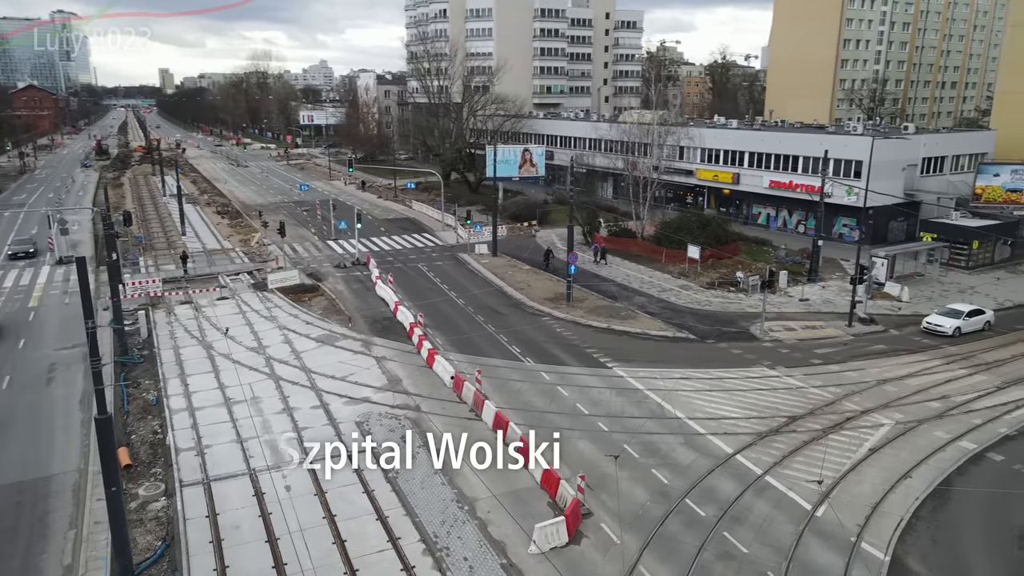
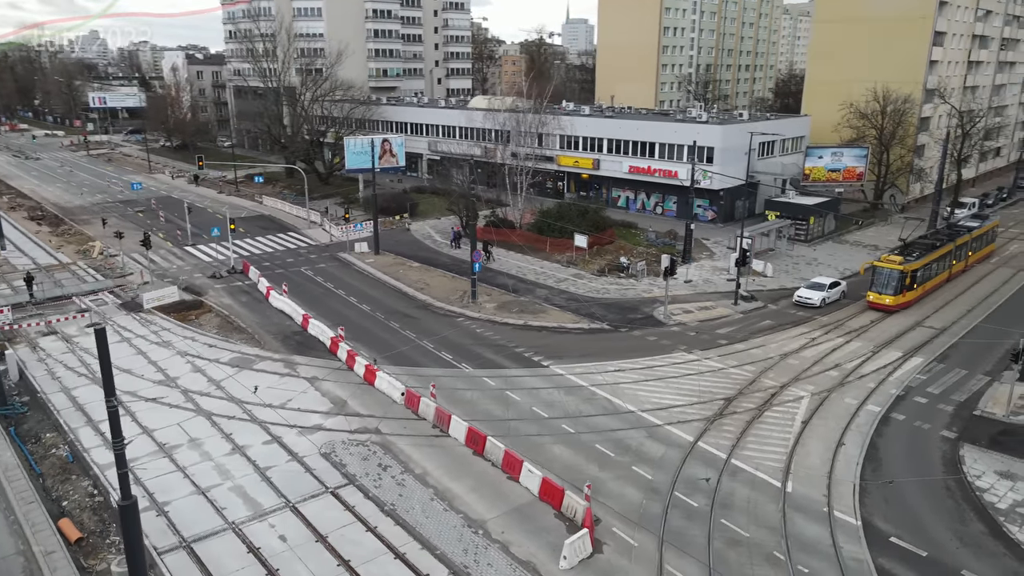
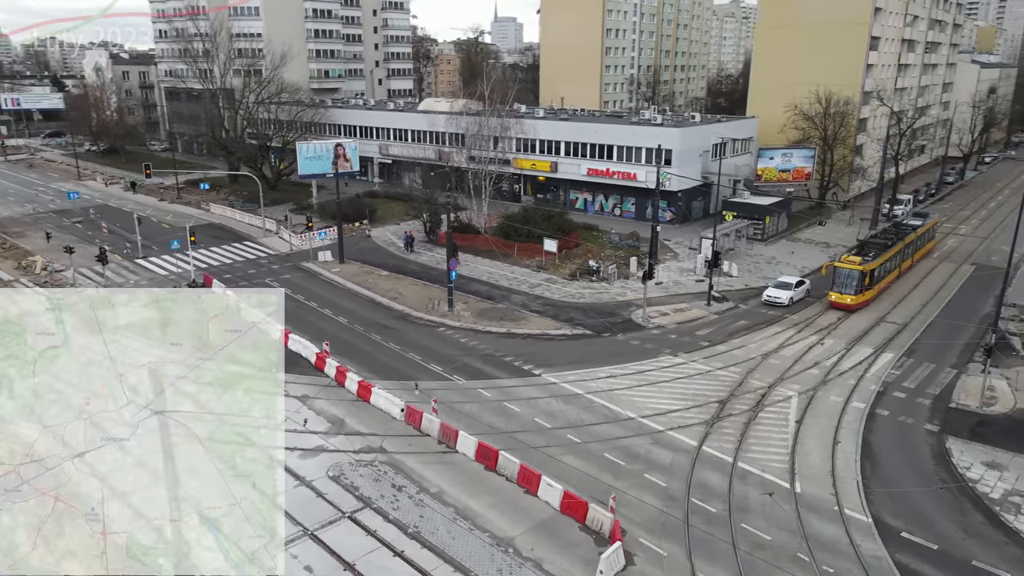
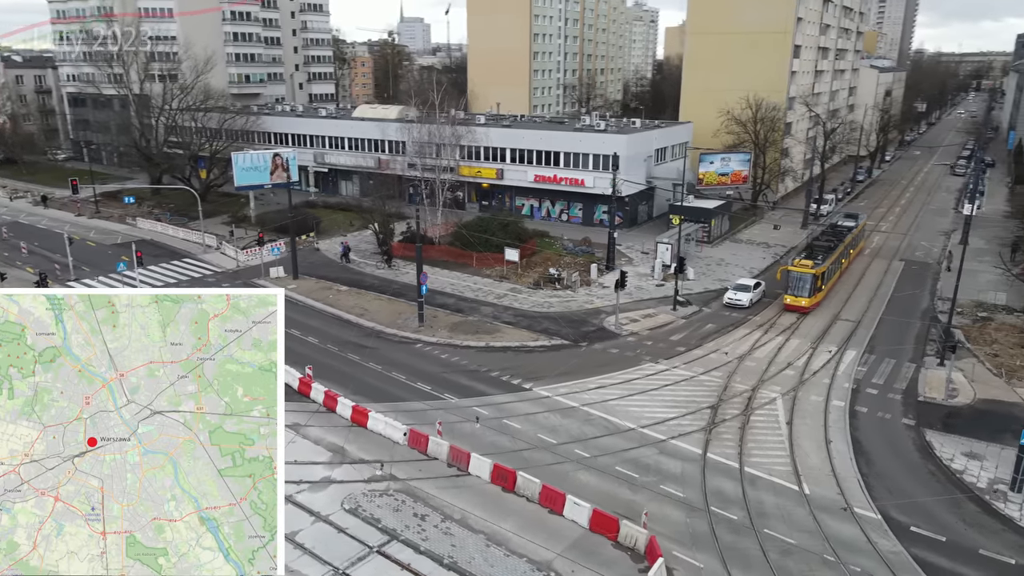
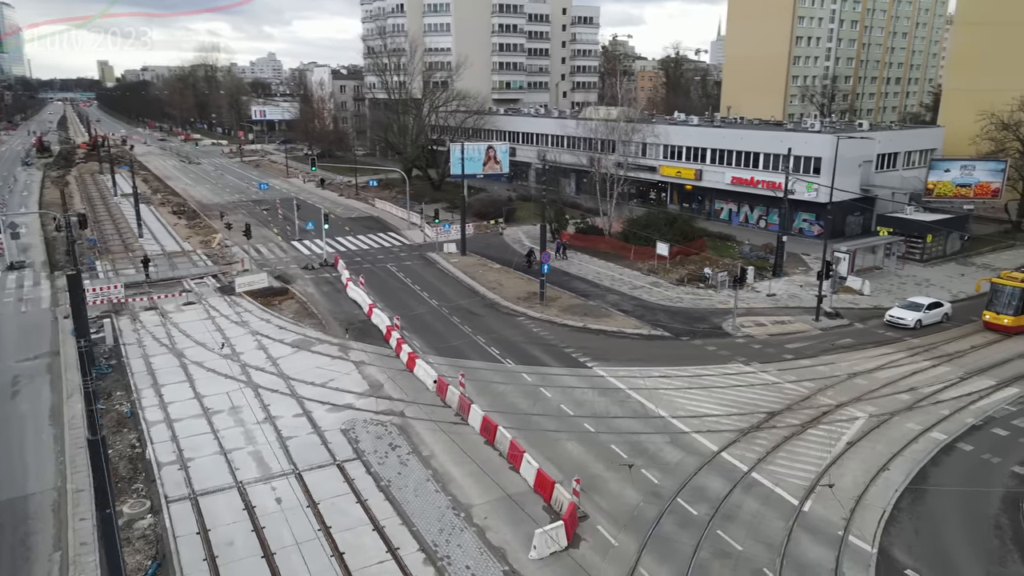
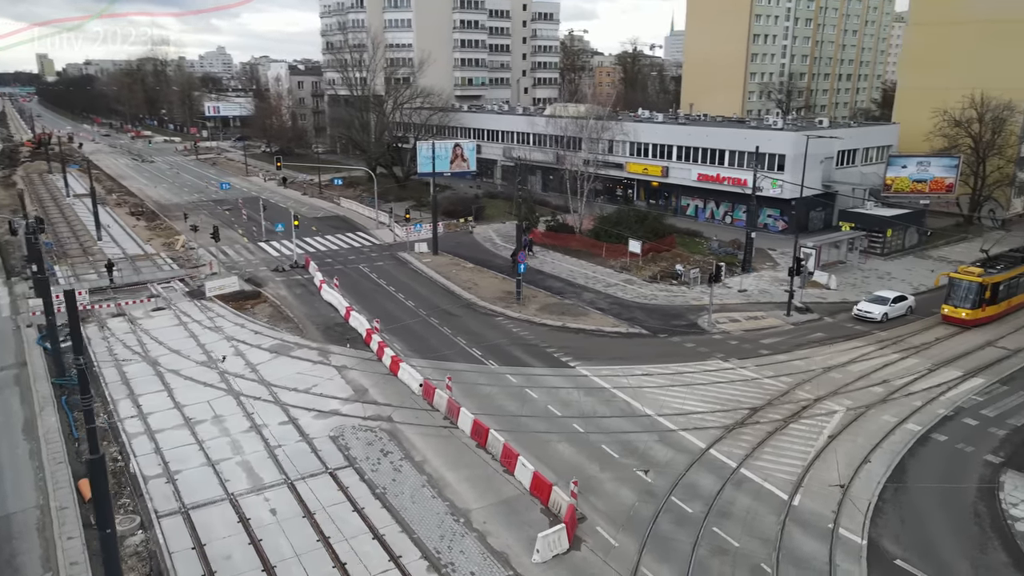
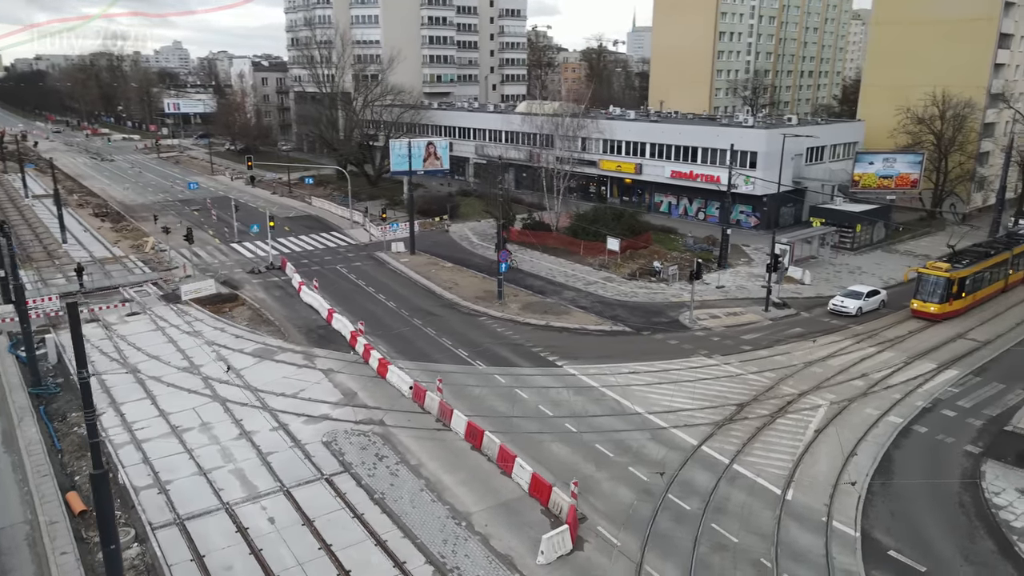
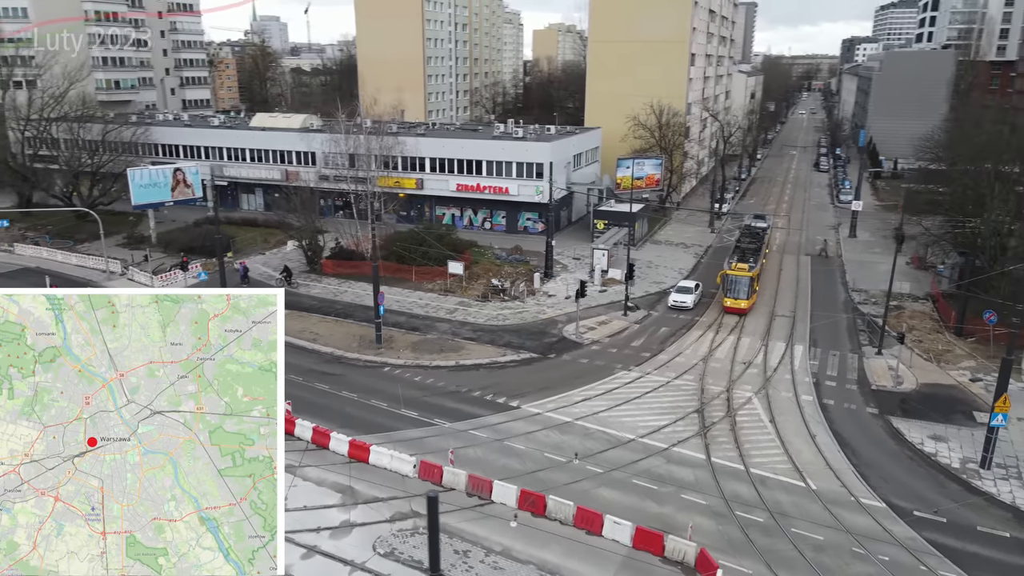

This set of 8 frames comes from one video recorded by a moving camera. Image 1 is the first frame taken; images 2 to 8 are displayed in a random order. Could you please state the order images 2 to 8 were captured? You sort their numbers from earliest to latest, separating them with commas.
5, 6, 7, 2, 3, 4, 8
